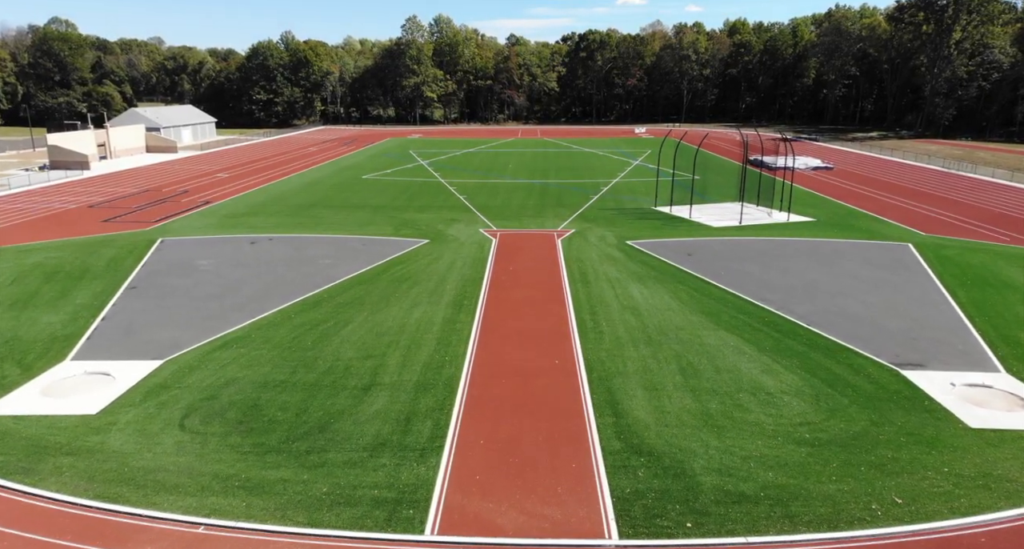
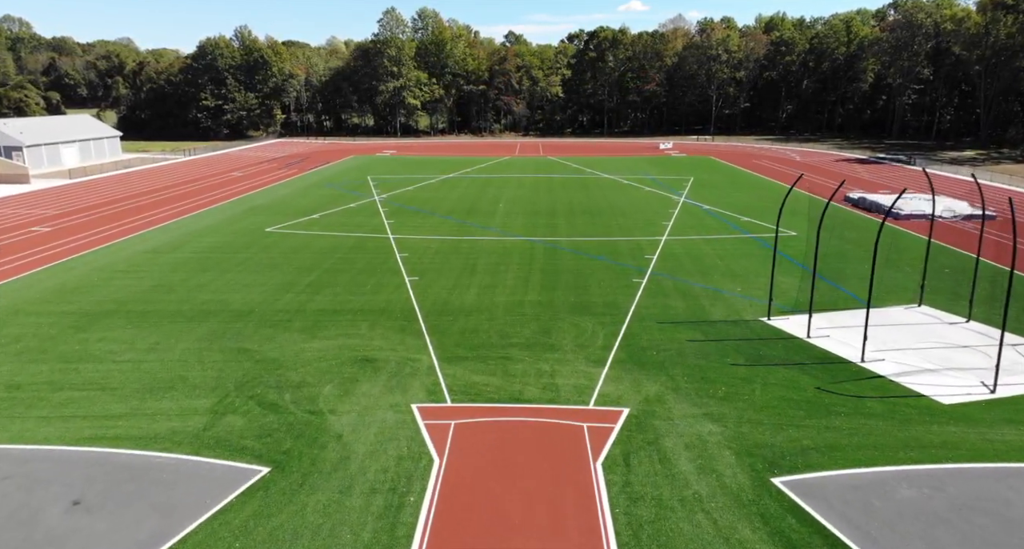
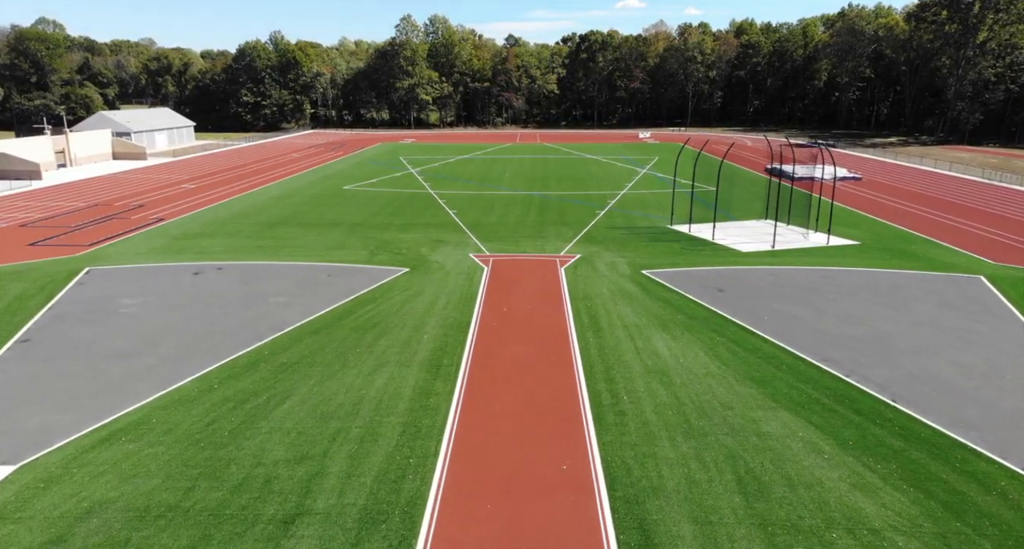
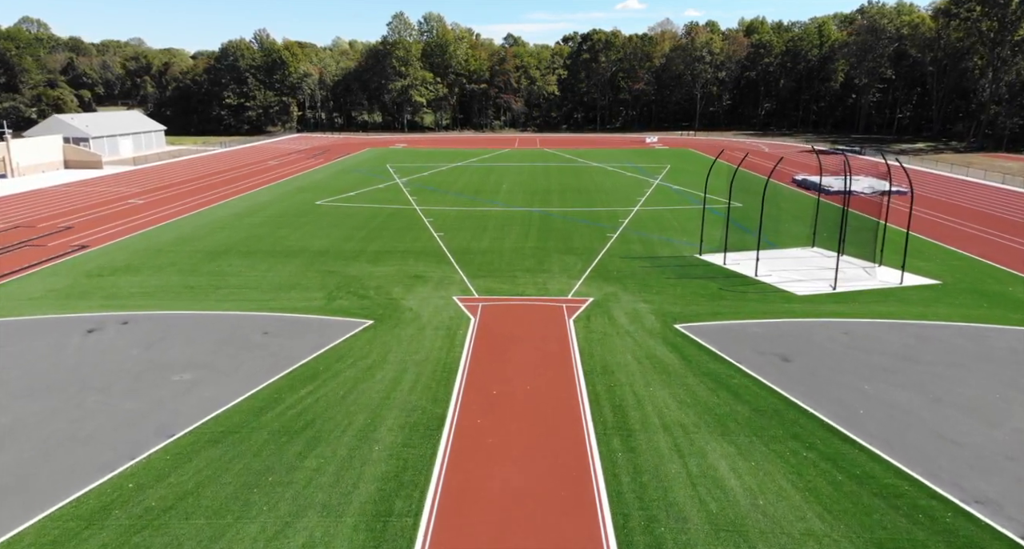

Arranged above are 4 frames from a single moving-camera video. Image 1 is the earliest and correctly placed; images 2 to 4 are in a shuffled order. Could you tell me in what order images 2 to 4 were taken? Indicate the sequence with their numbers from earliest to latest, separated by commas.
3, 4, 2
